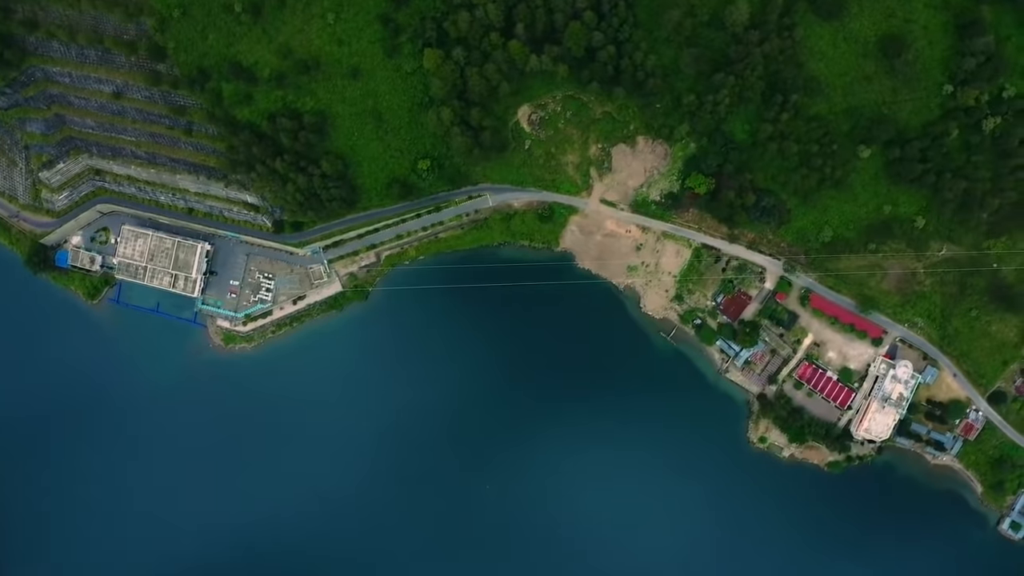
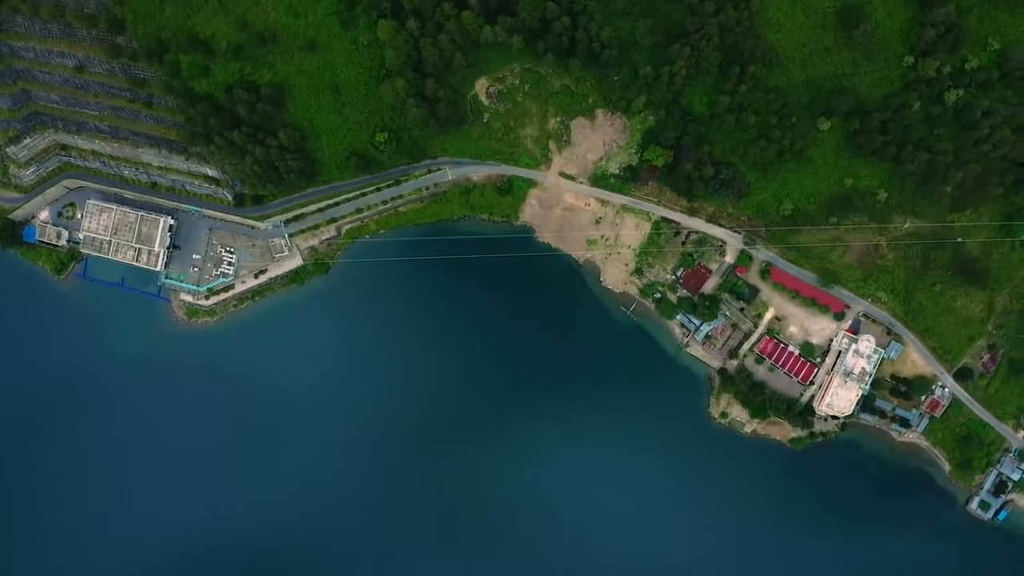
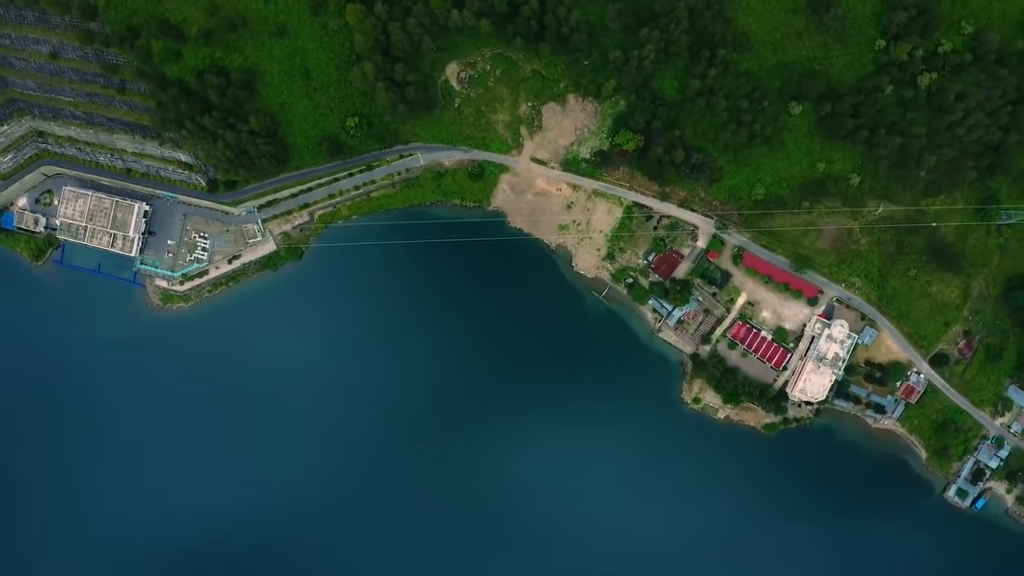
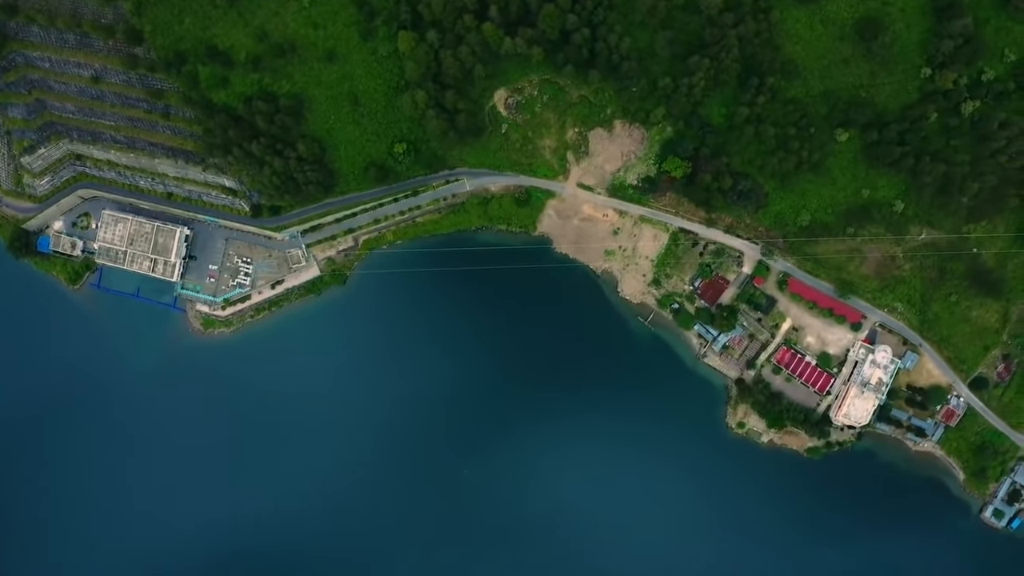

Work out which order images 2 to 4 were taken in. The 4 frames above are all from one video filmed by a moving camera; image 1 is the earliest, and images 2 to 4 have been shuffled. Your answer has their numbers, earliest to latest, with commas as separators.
4, 2, 3
